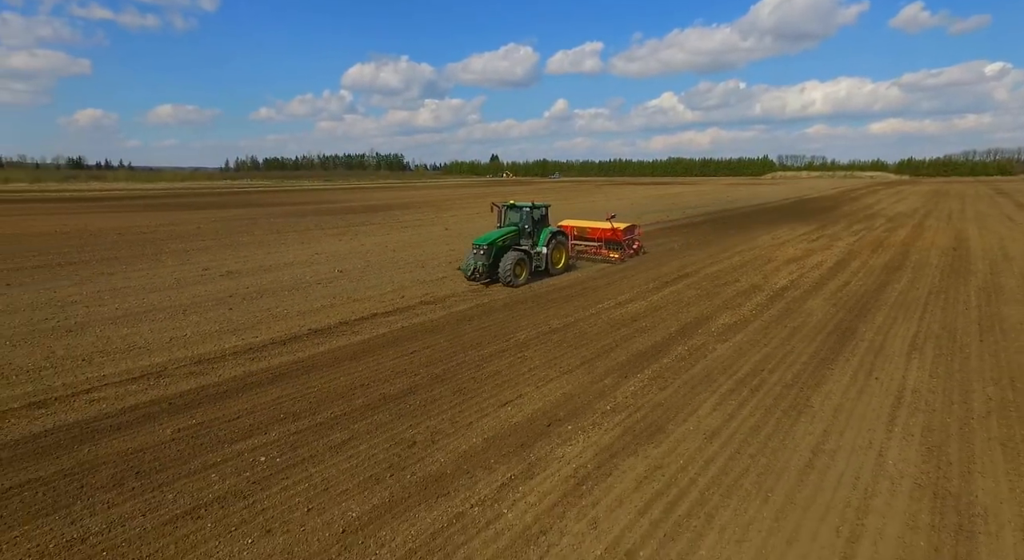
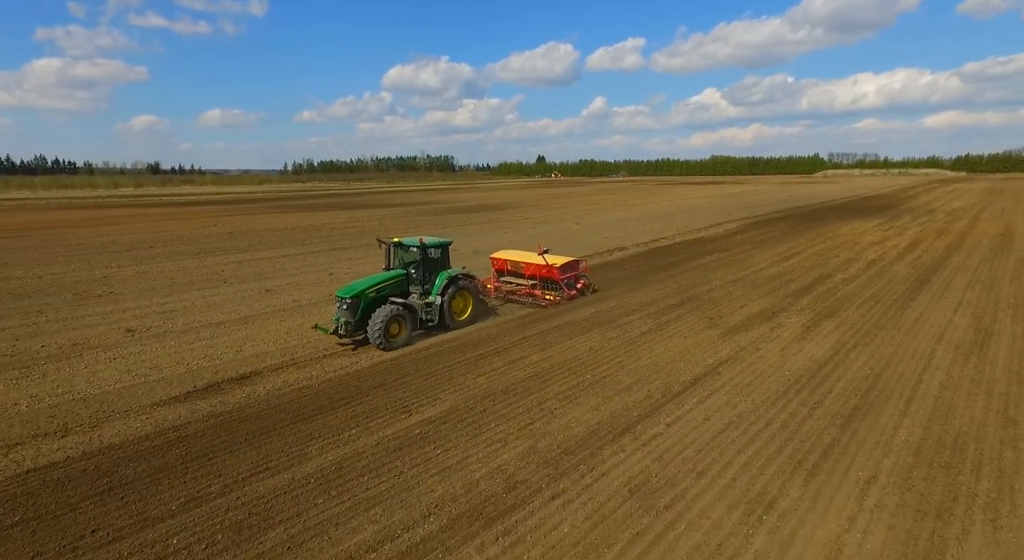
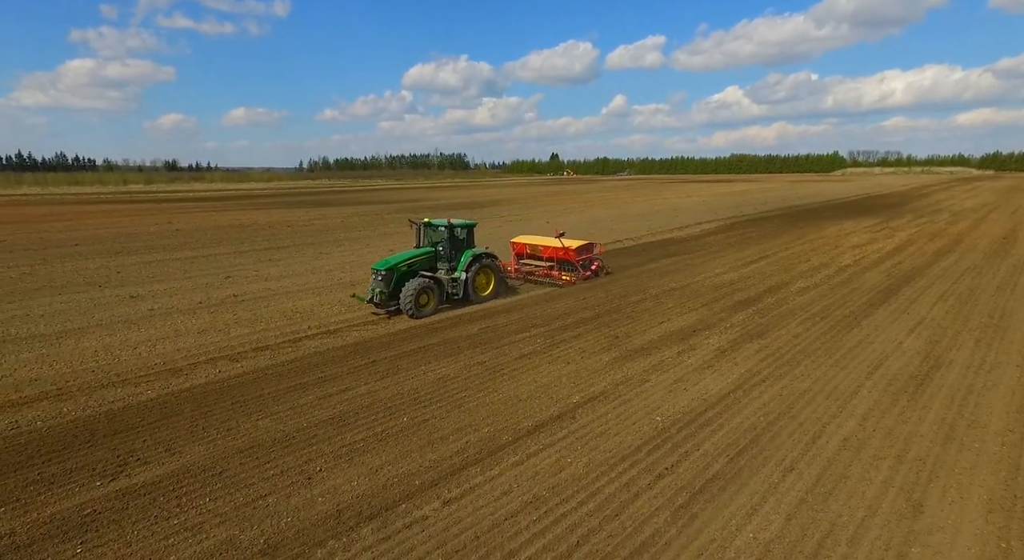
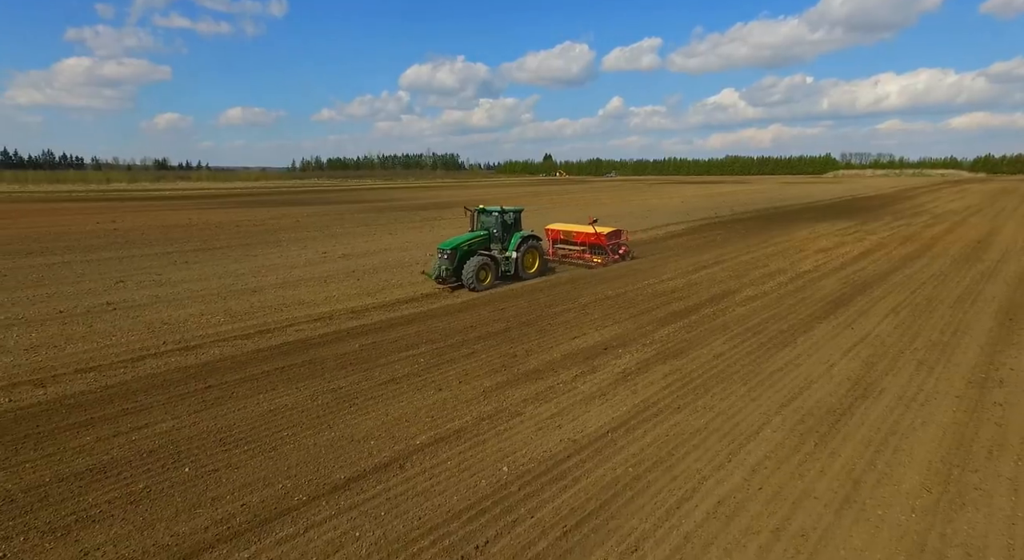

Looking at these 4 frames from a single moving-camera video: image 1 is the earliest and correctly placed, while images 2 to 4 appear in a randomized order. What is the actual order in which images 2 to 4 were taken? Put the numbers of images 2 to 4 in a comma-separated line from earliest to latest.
4, 3, 2
